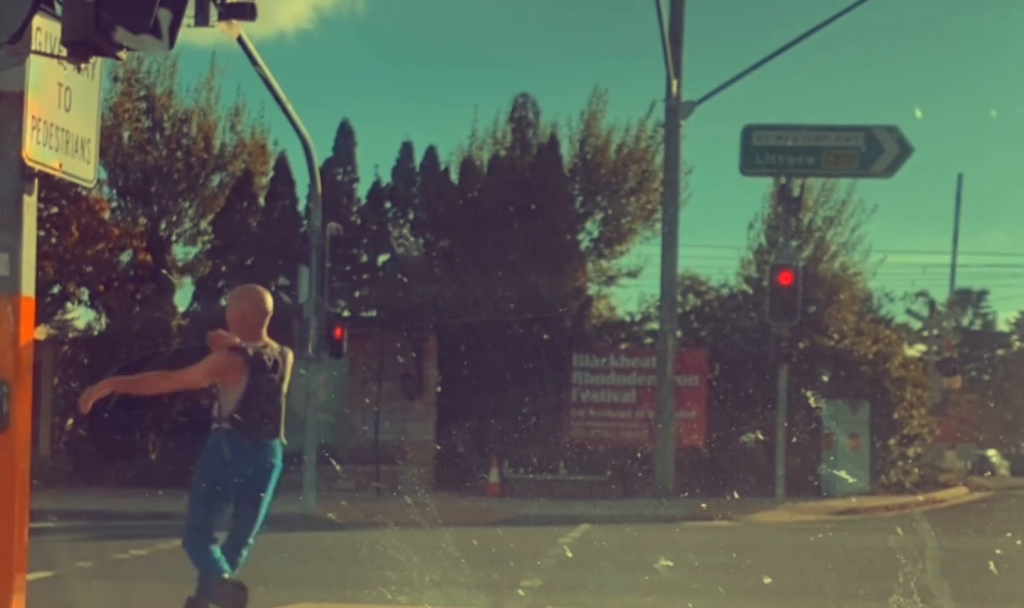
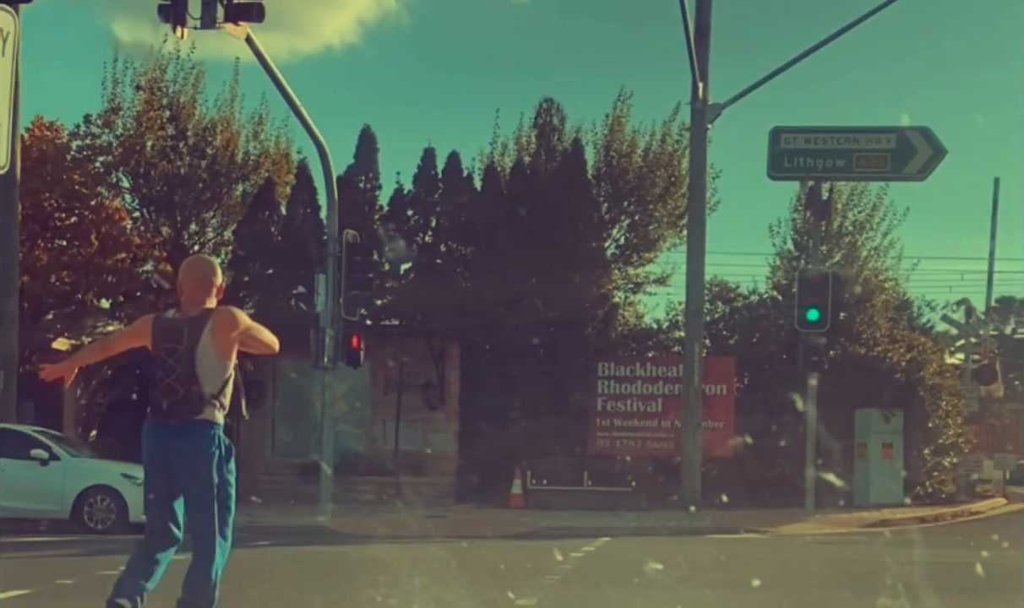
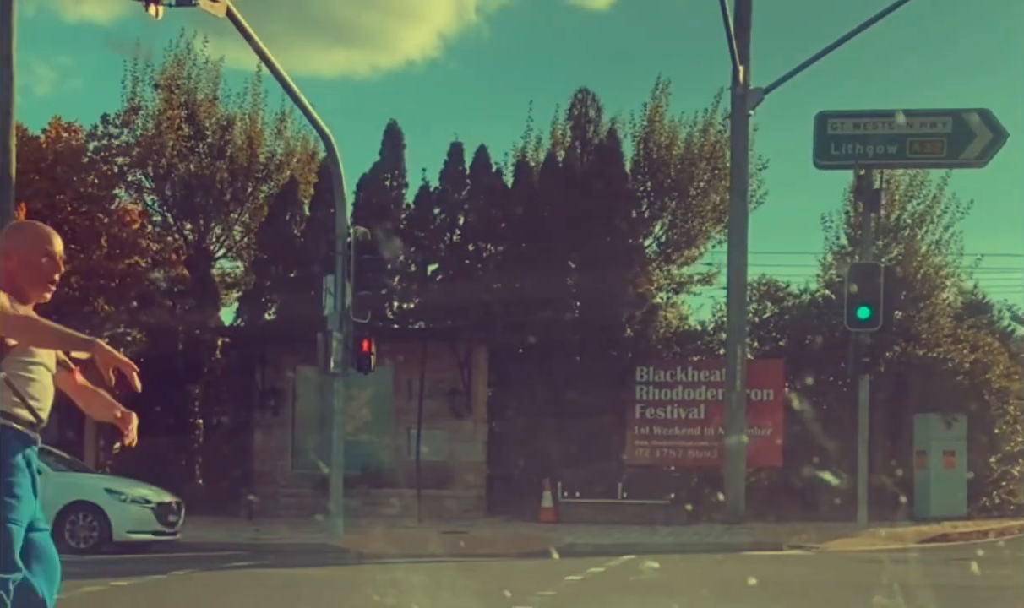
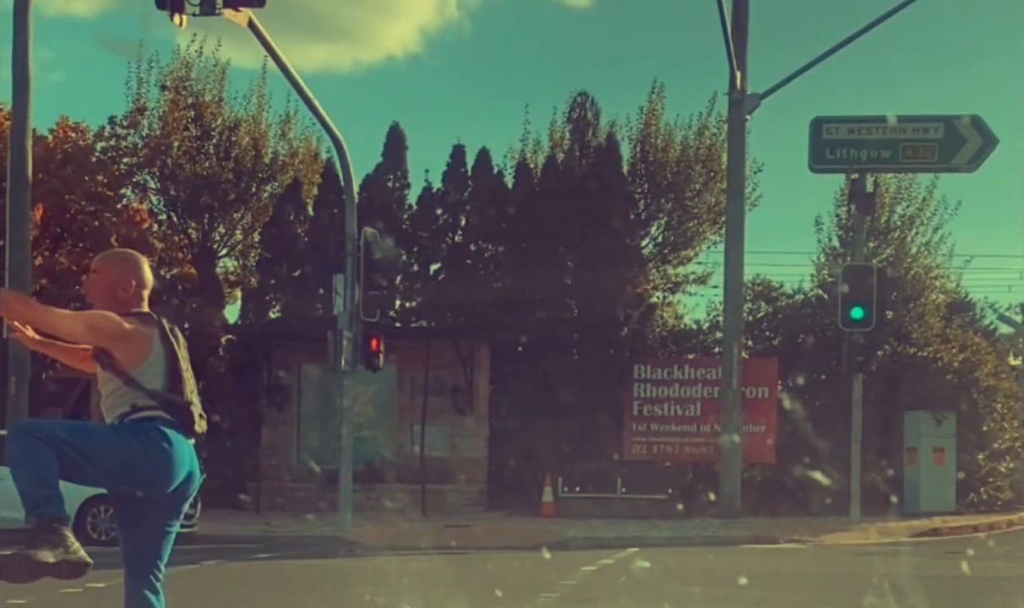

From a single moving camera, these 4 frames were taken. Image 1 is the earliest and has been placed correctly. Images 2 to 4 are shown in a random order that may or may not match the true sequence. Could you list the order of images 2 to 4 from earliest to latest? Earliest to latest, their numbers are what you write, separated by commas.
4, 2, 3
